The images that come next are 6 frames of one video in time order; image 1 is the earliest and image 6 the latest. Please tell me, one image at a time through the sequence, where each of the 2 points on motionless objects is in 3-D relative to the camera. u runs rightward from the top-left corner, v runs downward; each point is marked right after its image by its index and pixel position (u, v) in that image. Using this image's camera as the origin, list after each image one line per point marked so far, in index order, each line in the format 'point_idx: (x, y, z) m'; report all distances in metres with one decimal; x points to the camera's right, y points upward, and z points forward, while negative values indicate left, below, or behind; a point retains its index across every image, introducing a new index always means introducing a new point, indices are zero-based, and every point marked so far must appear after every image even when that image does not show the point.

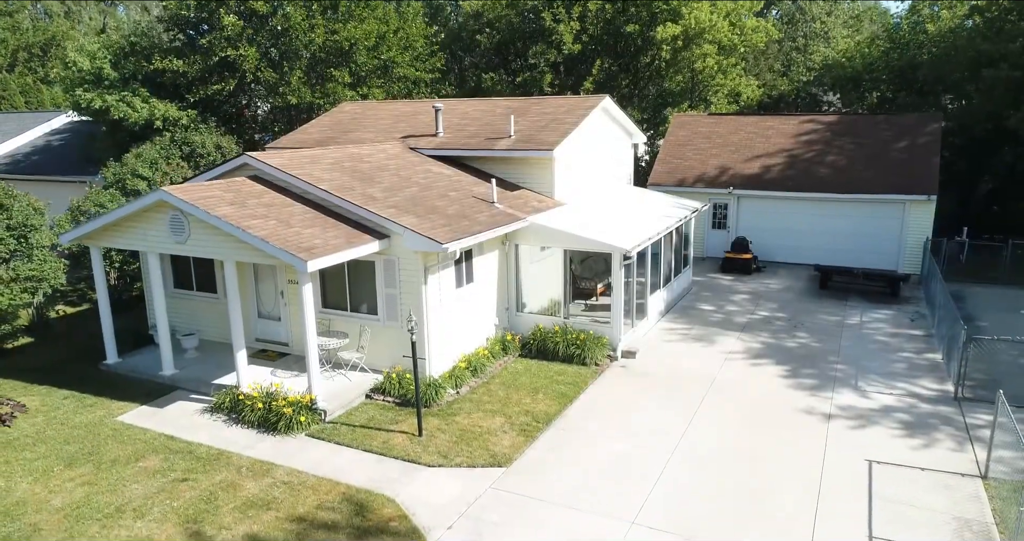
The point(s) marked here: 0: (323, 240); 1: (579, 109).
0: (-3.5, +0.6, +13.1) m
1: (+1.9, +4.4, +19.9) m
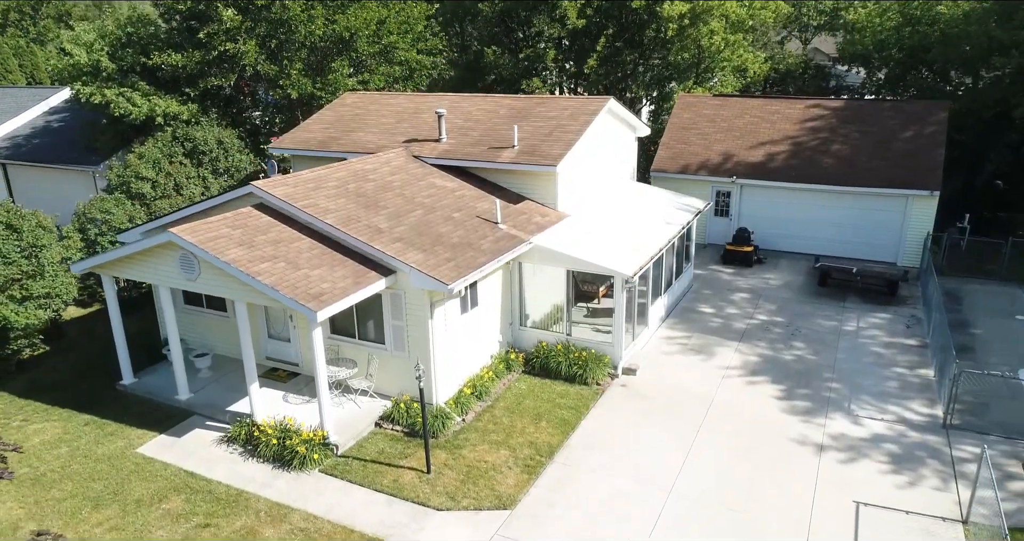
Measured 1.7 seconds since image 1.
0: (-3.4, -0.2, +13.4) m
1: (+2.0, +4.2, +19.7) m
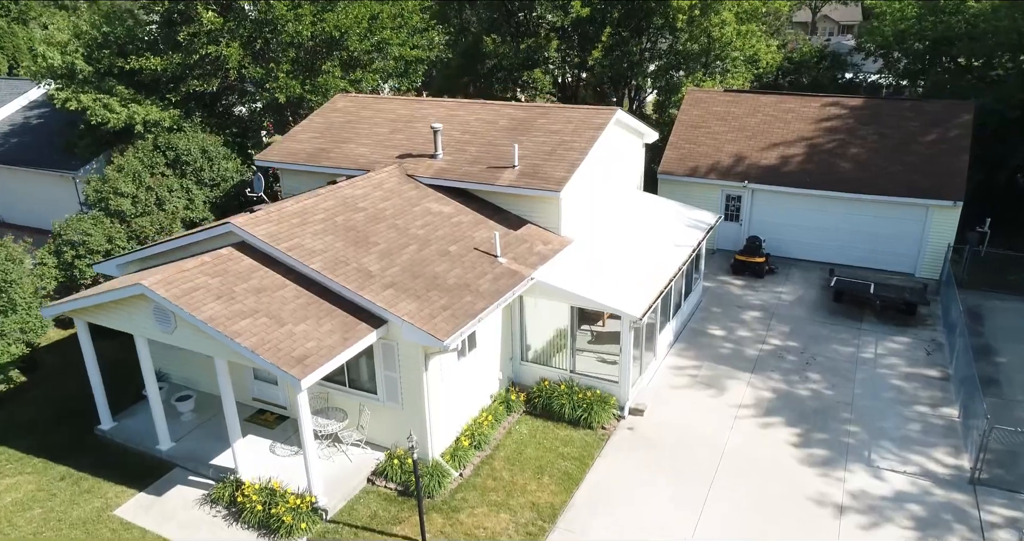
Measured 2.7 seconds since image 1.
0: (-3.4, -1.2, +12.4) m
1: (+2.0, +3.6, +18.5) m
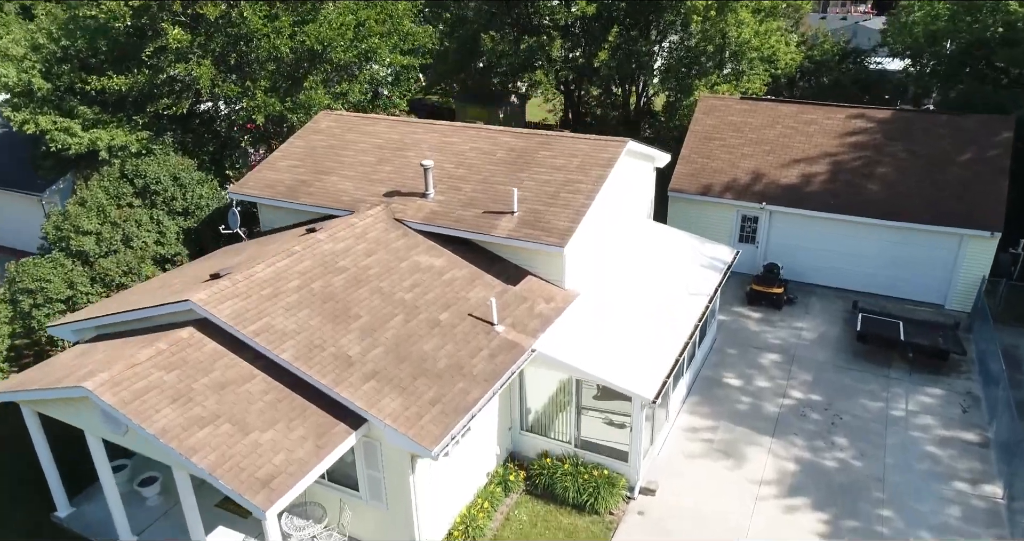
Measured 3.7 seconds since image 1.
0: (-3.4, -2.7, +10.9) m
1: (+1.9, +2.3, +16.7) m
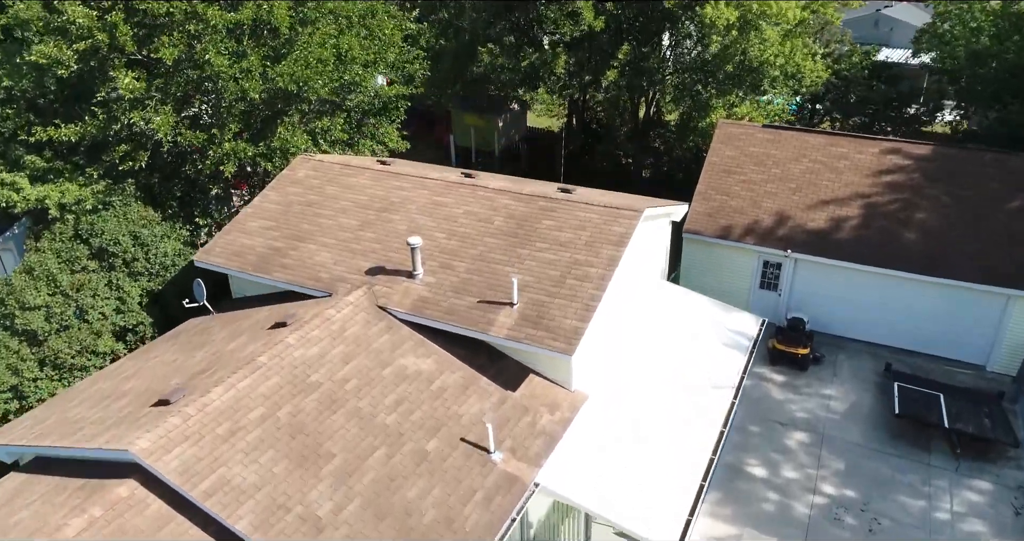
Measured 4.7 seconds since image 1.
0: (-3.4, -4.9, +9.0) m
1: (+1.9, +0.4, +14.6) m
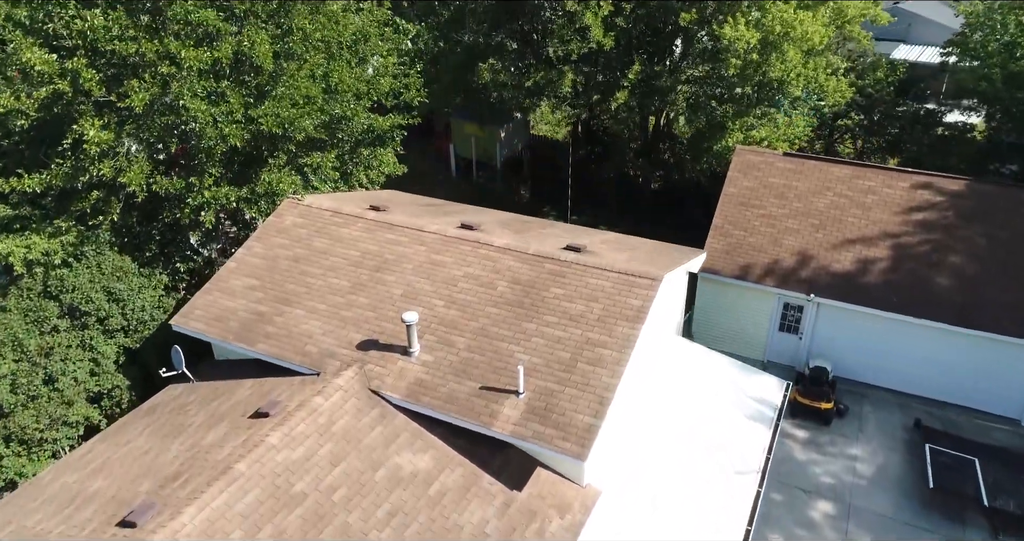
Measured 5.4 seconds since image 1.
0: (-3.4, -6.6, +7.9) m
1: (+2.0, -1.0, +13.2) m
